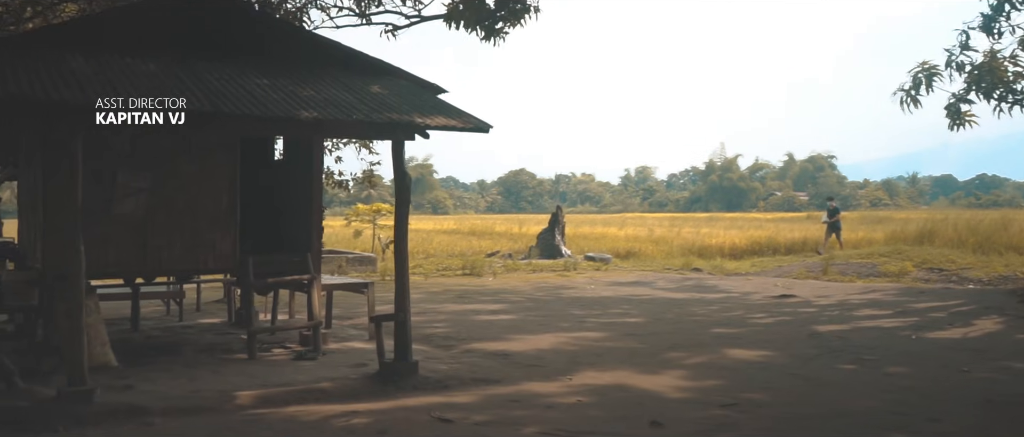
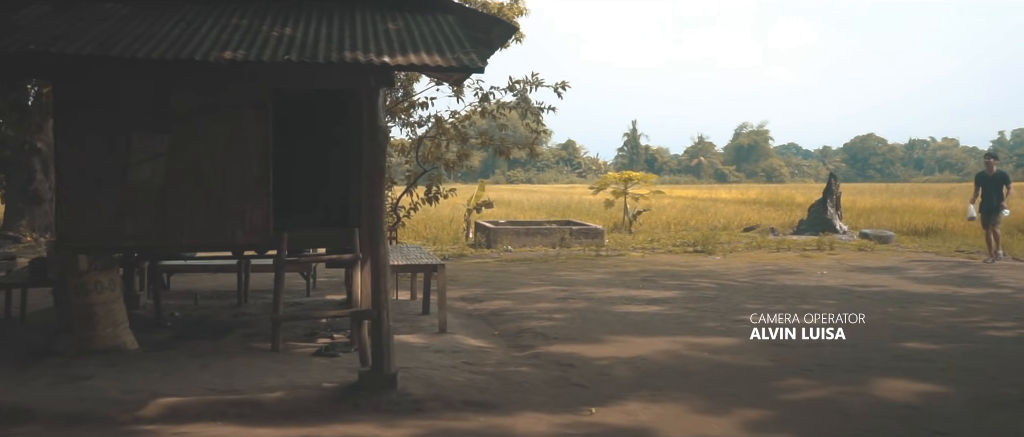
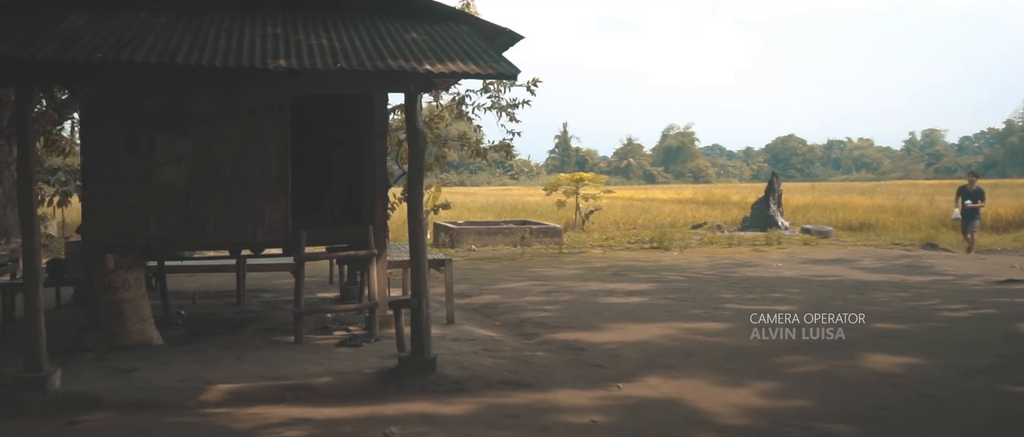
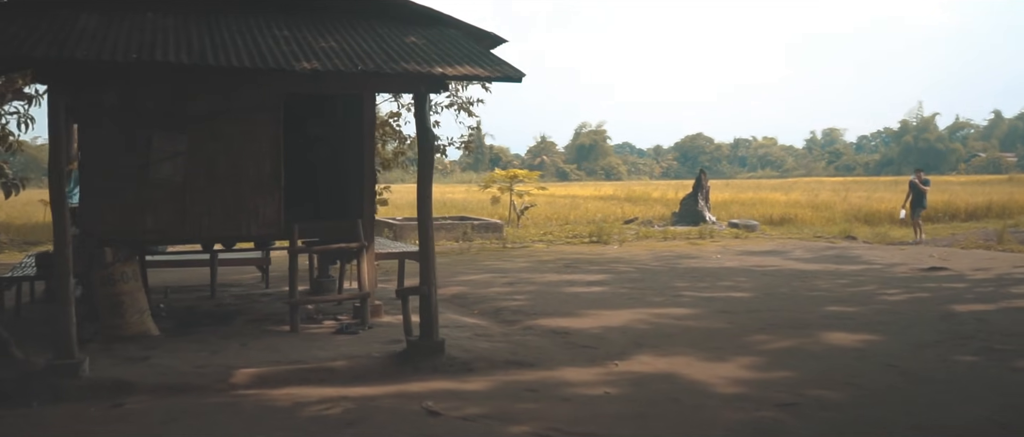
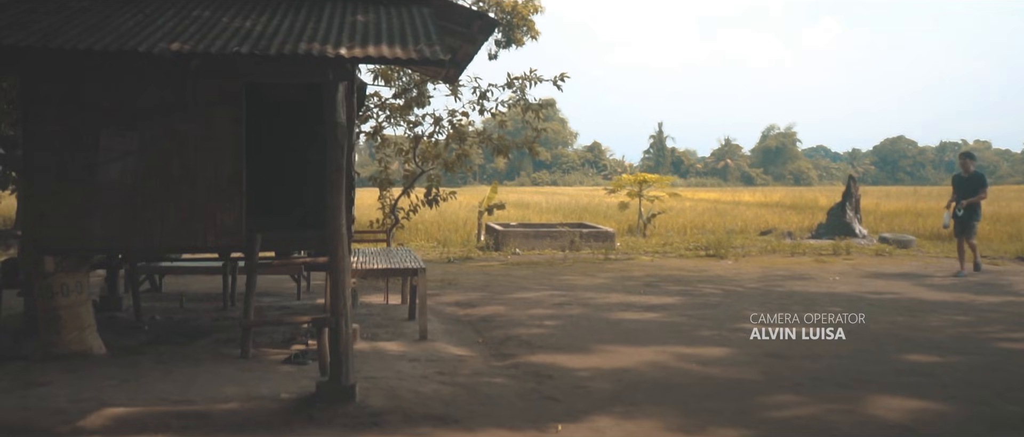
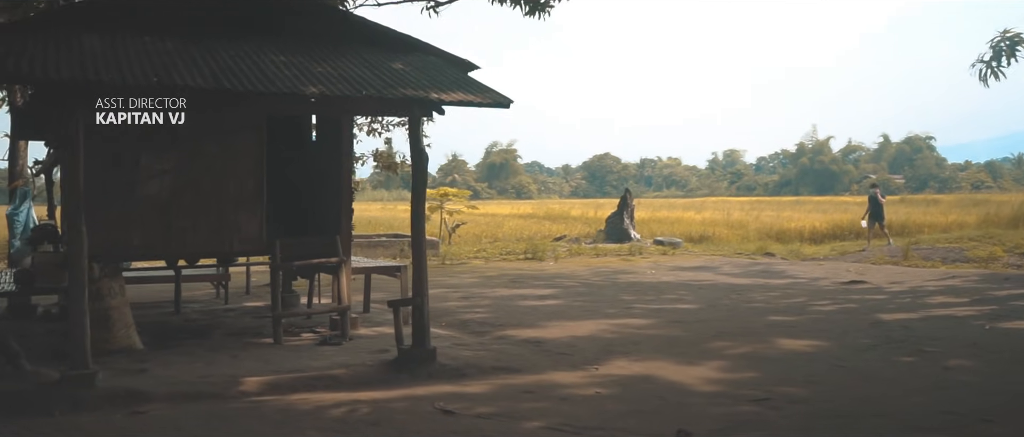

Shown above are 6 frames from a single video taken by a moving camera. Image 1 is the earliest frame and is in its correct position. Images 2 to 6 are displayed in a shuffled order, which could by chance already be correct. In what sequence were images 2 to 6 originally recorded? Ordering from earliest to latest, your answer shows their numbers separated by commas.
6, 4, 3, 2, 5
